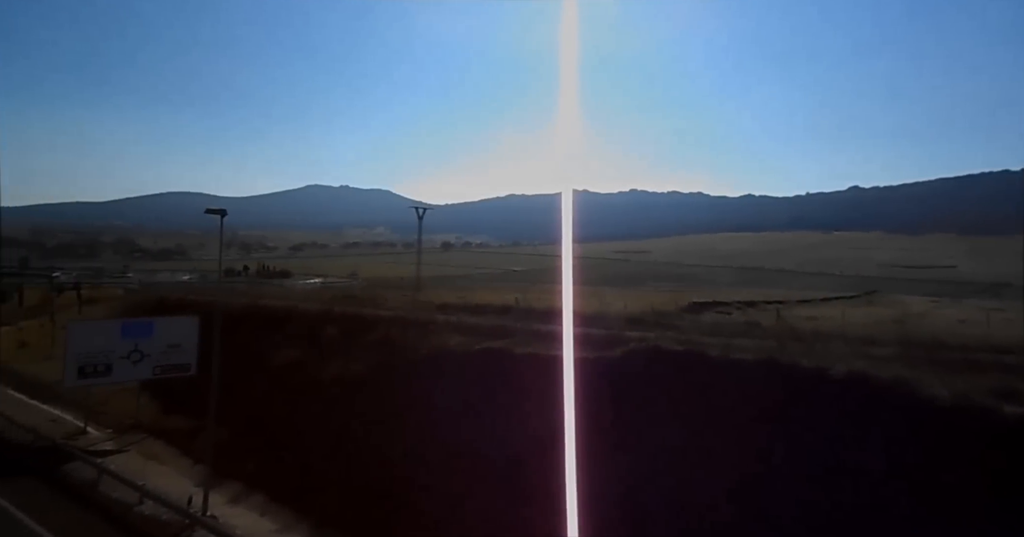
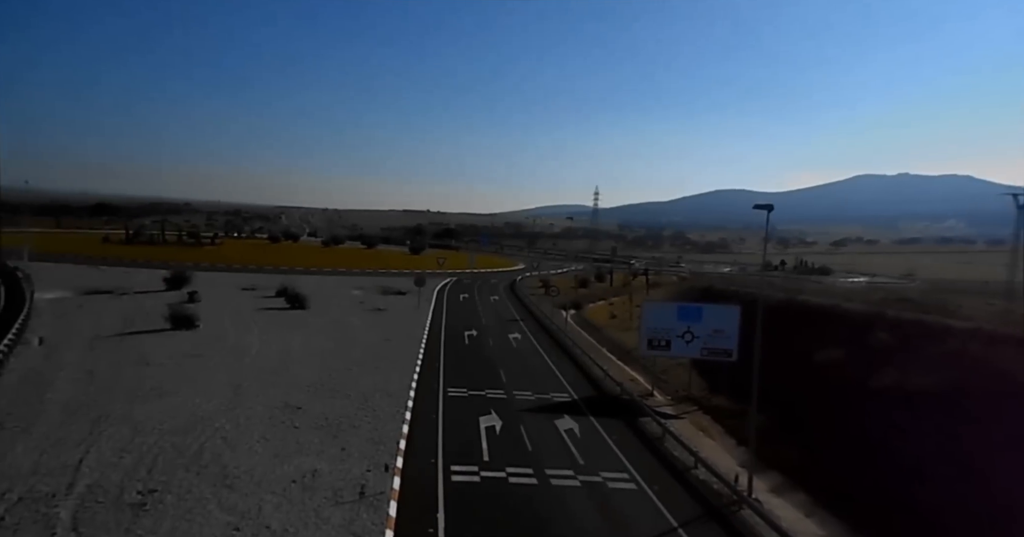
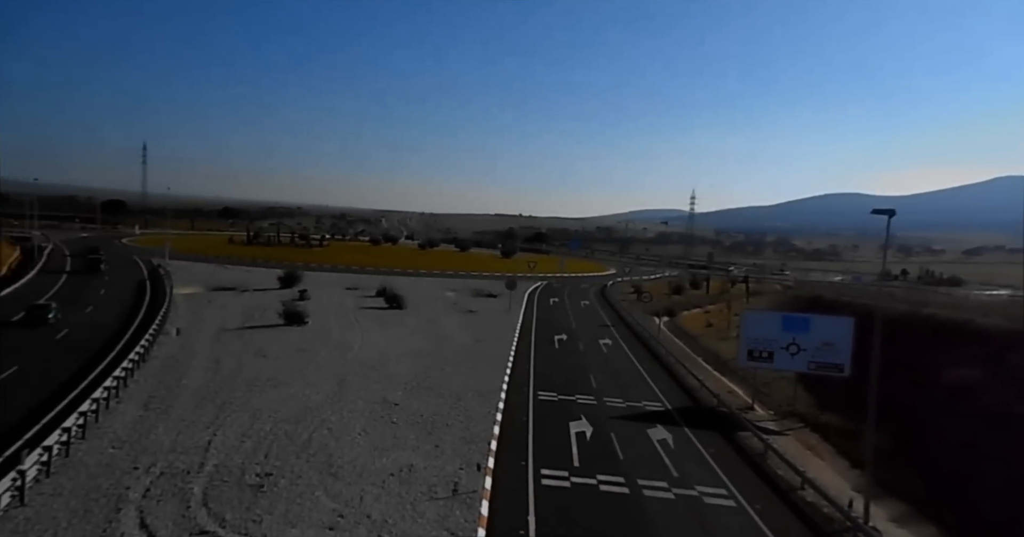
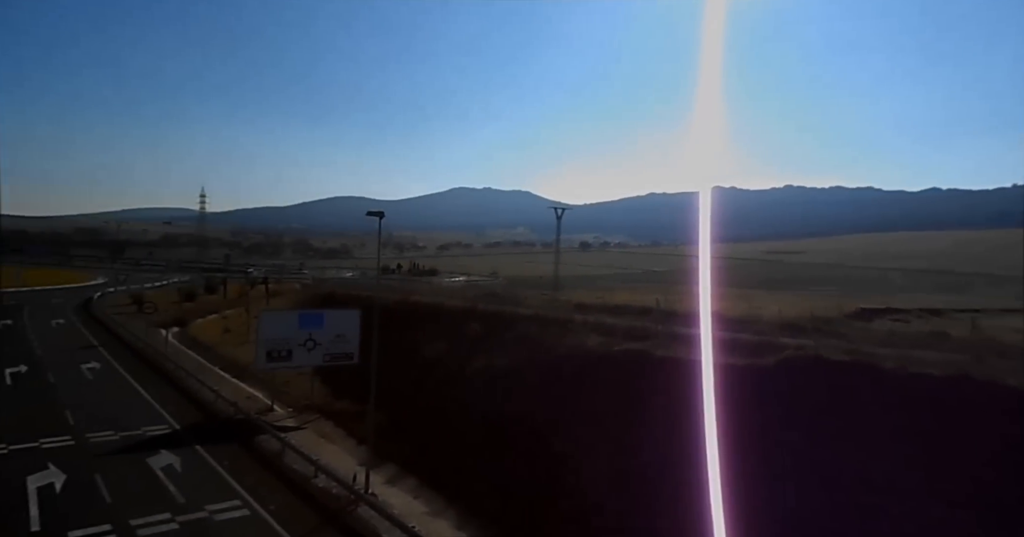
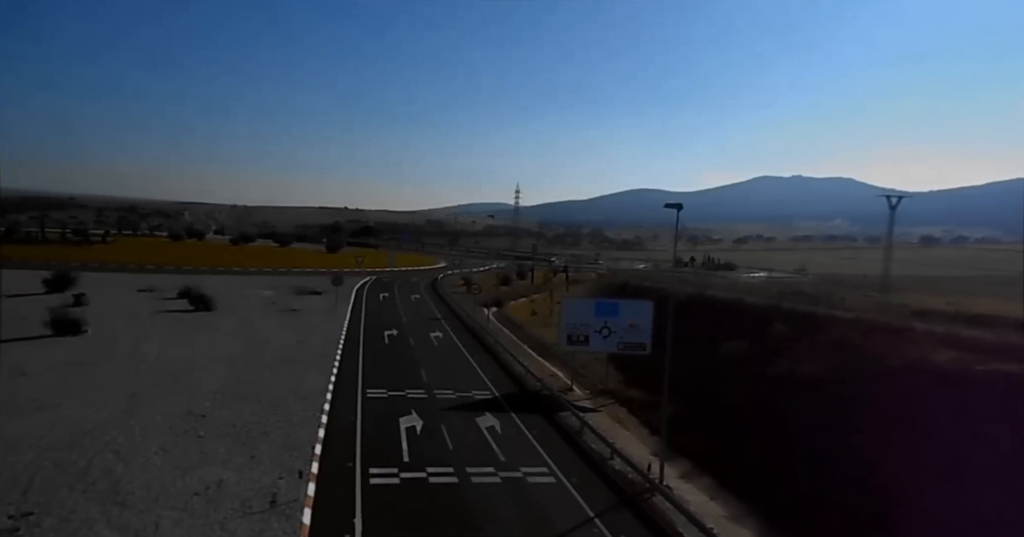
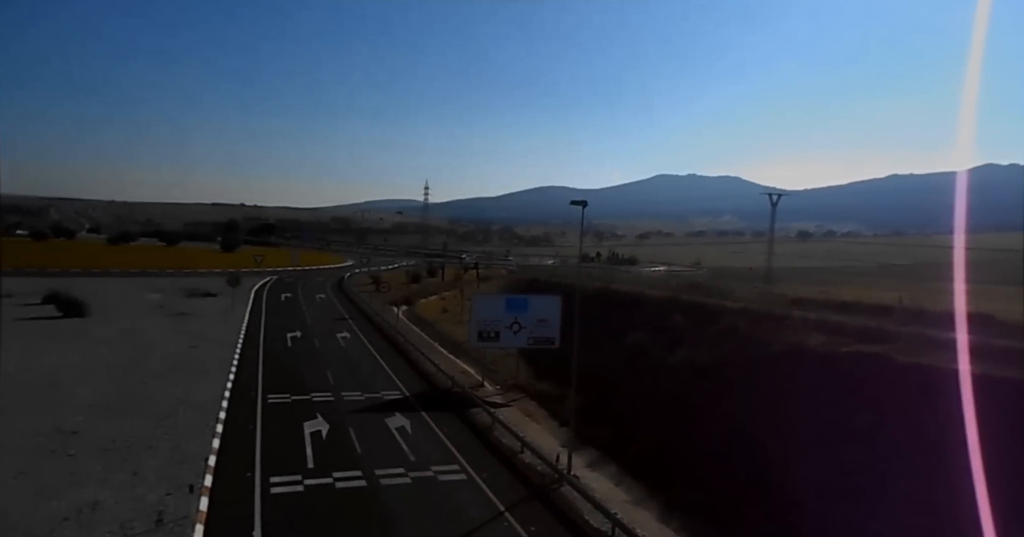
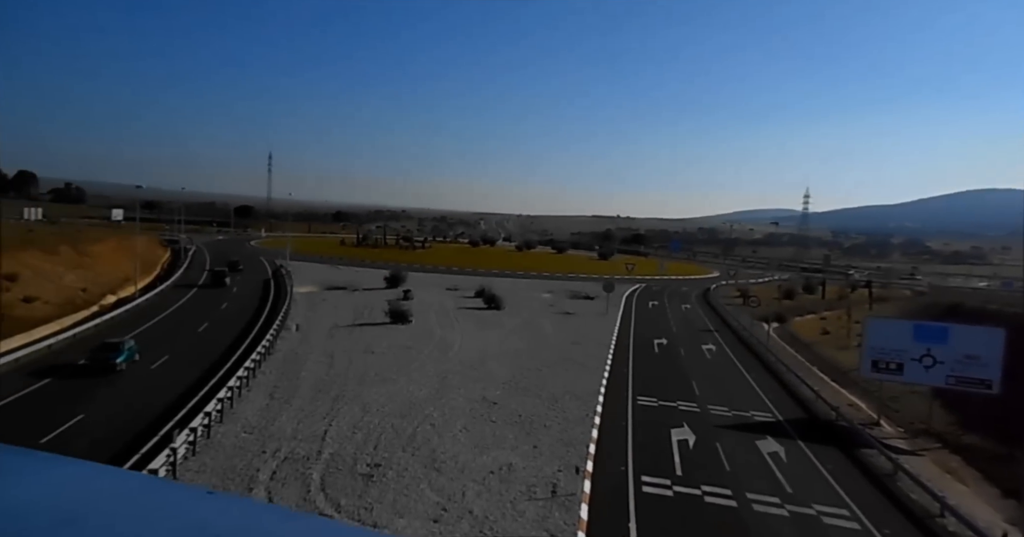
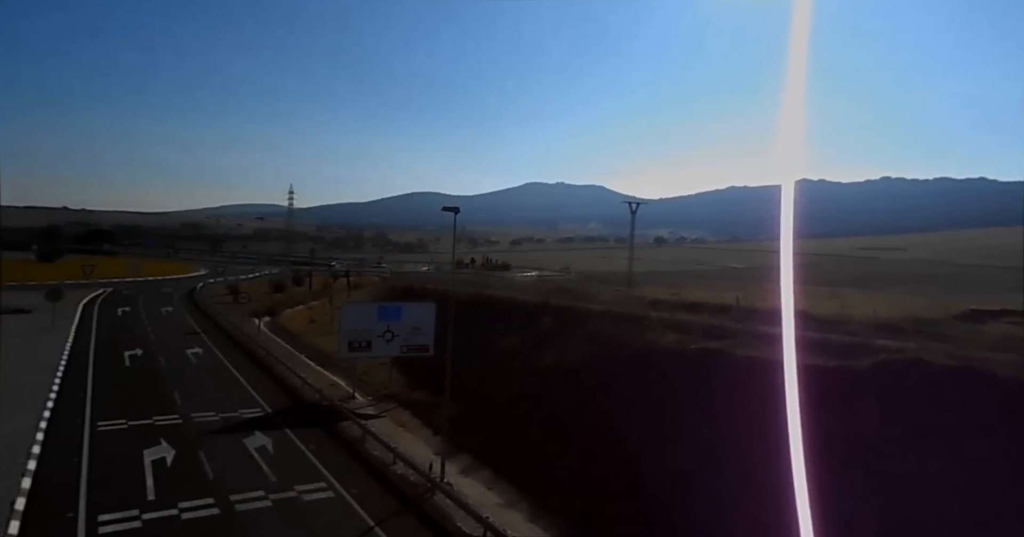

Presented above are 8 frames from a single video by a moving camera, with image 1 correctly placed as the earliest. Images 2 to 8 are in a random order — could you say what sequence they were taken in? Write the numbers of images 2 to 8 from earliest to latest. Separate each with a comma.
4, 8, 6, 5, 2, 3, 7
